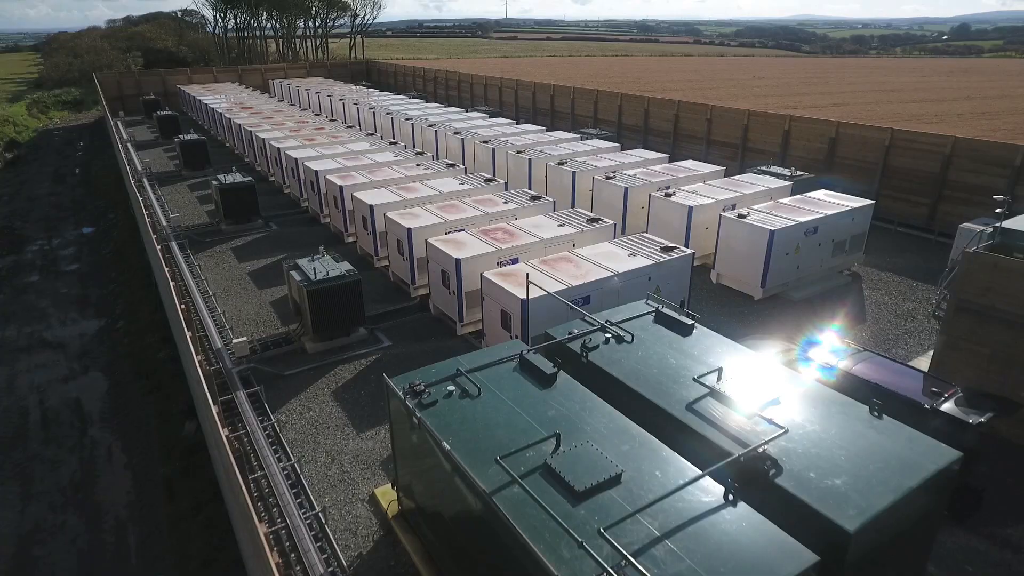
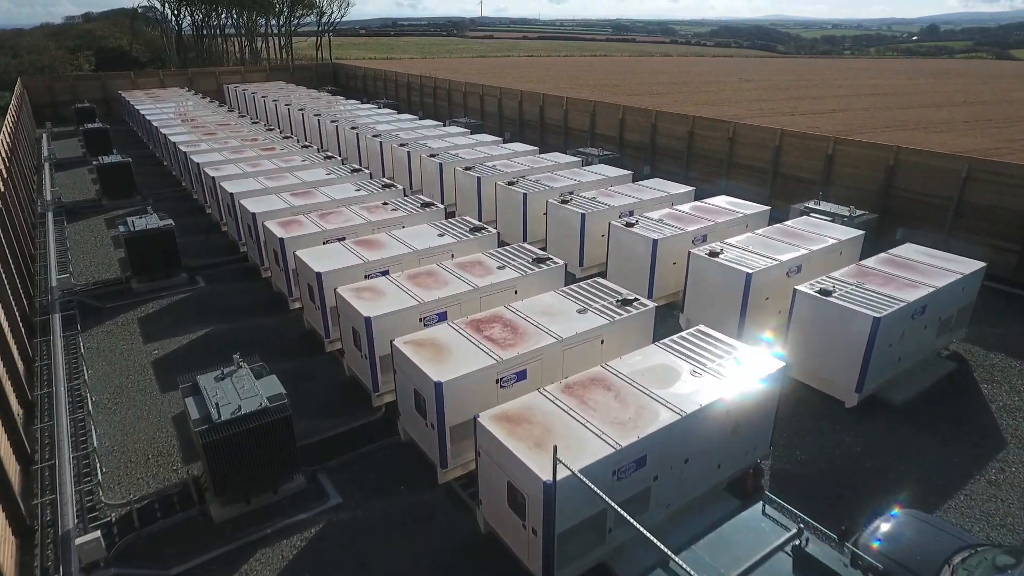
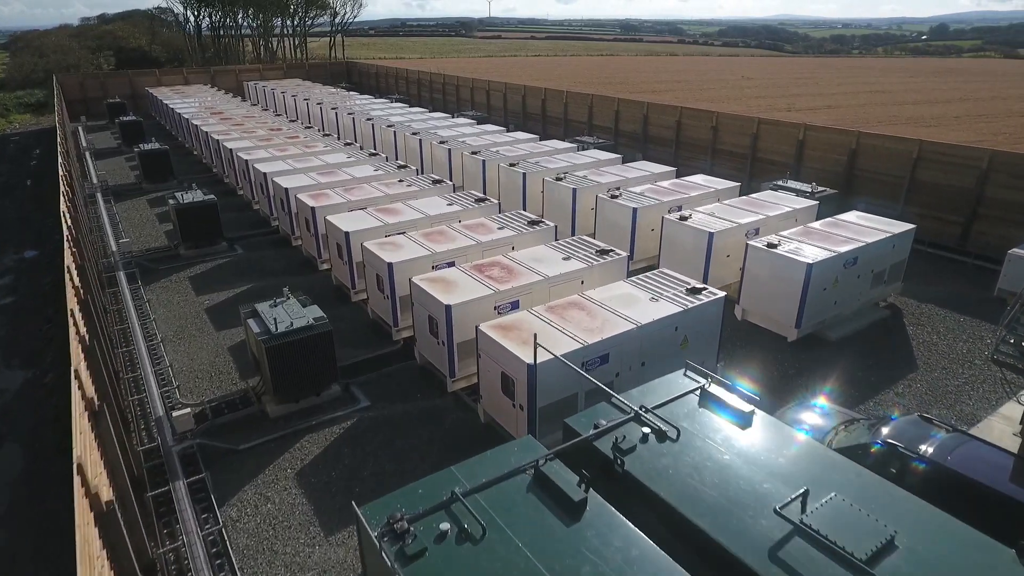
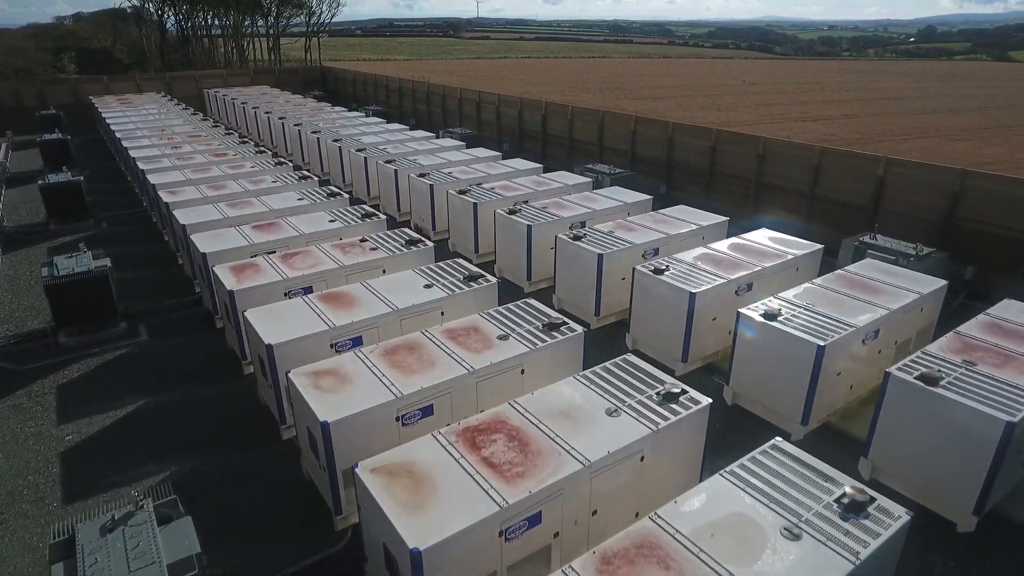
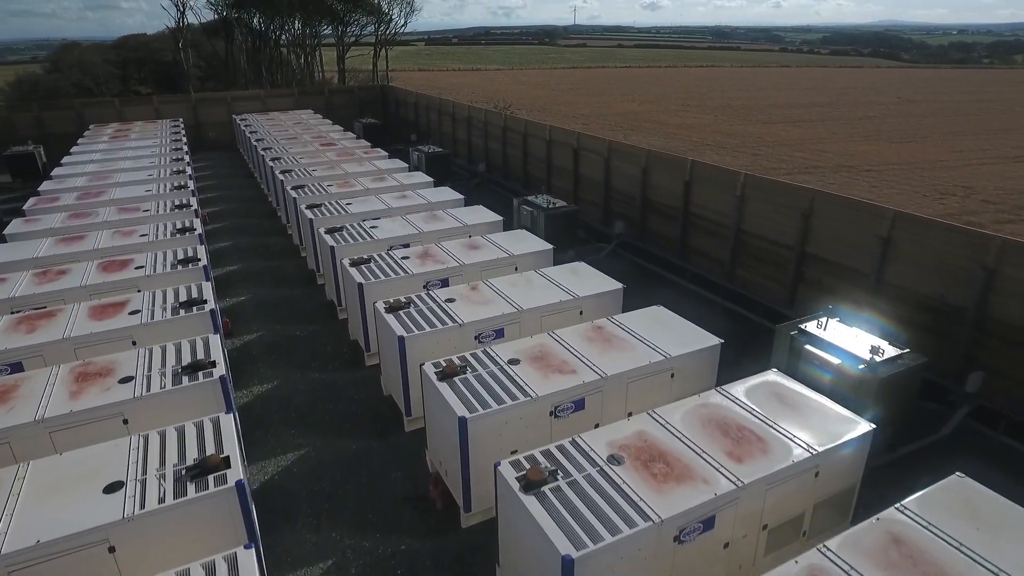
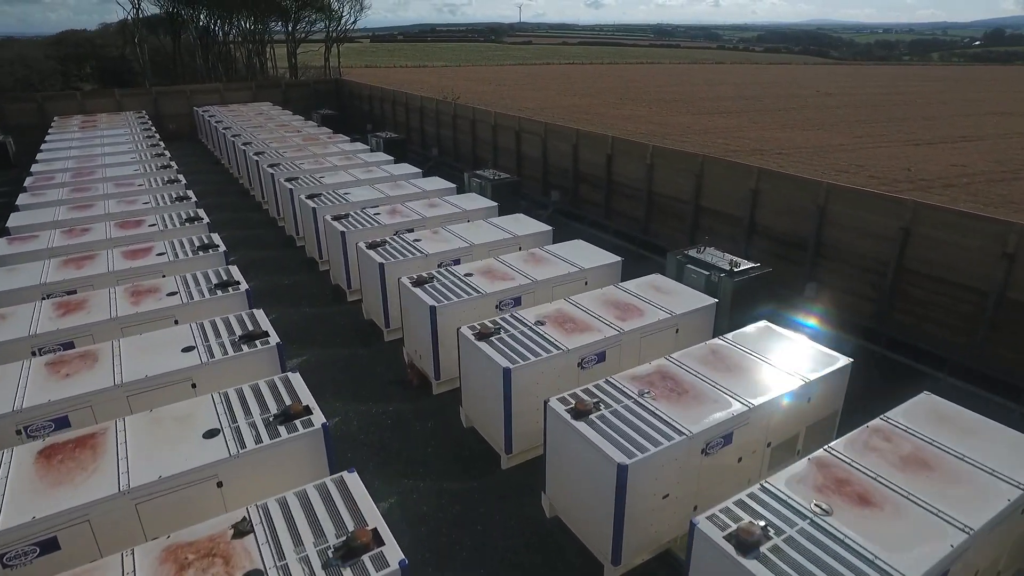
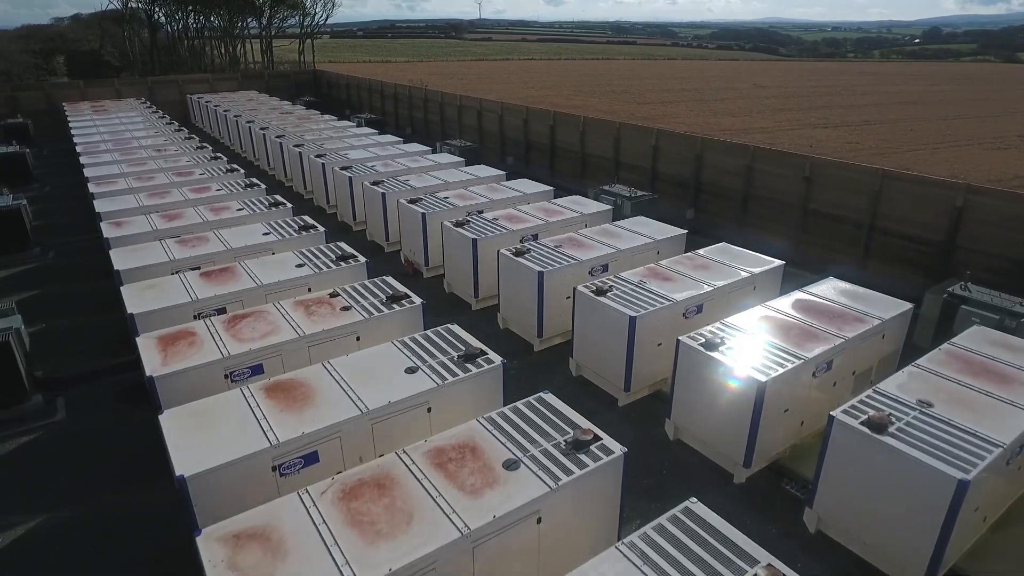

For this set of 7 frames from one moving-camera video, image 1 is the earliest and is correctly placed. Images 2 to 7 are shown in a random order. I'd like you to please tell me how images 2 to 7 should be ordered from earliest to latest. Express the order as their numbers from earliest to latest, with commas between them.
3, 2, 4, 7, 6, 5
